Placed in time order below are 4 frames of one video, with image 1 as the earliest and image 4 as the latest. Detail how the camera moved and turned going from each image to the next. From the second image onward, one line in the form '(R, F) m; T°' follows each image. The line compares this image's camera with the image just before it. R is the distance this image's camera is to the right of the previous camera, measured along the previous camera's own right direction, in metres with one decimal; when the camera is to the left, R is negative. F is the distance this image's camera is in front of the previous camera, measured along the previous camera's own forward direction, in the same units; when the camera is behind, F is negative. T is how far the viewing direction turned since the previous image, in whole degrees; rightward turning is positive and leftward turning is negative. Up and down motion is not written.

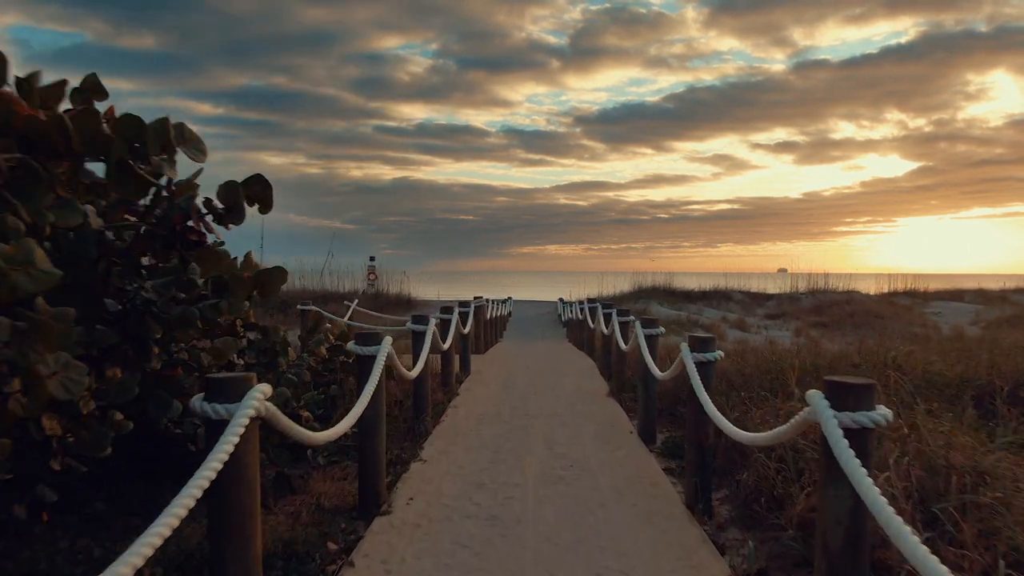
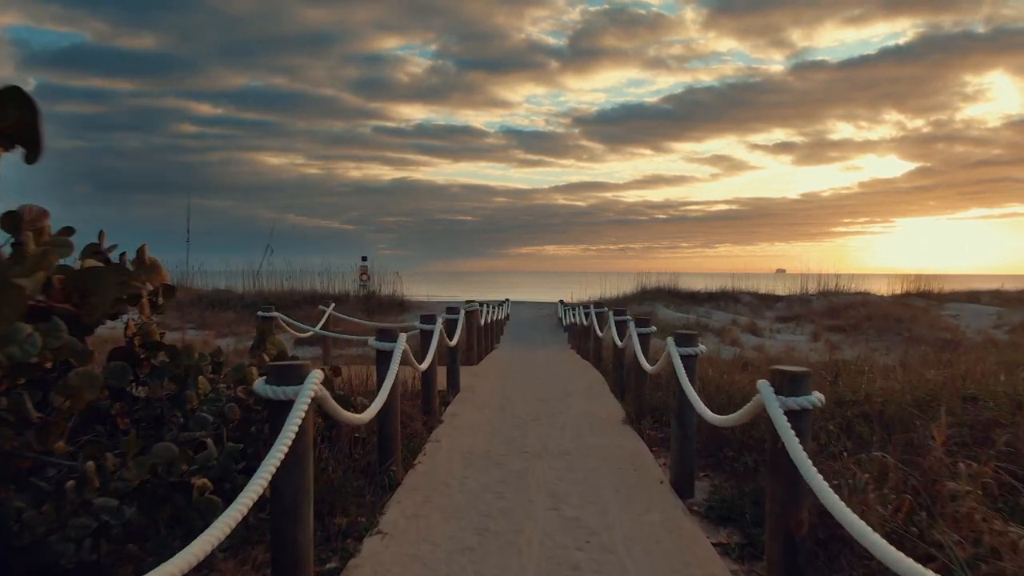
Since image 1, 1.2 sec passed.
(0.0, +1.5) m; 0°
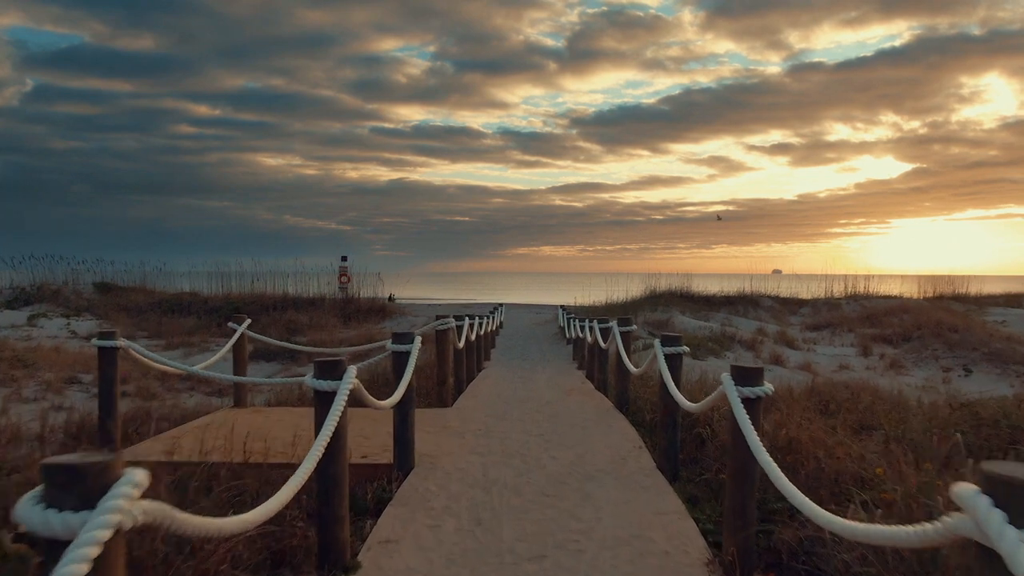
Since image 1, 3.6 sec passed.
(+0.1, +3.3) m; 0°
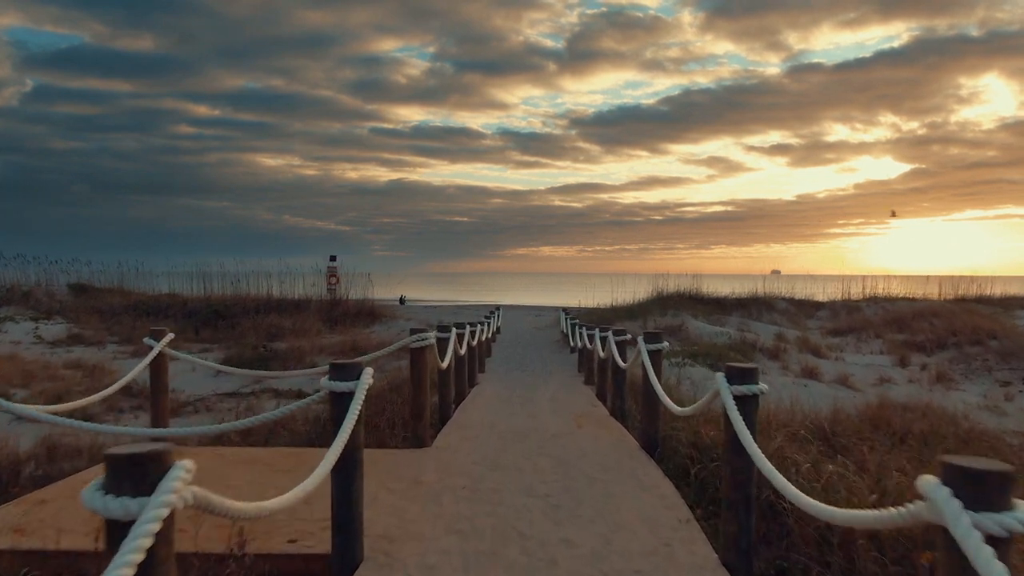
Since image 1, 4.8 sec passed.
(0.0, +1.8) m; 0°
